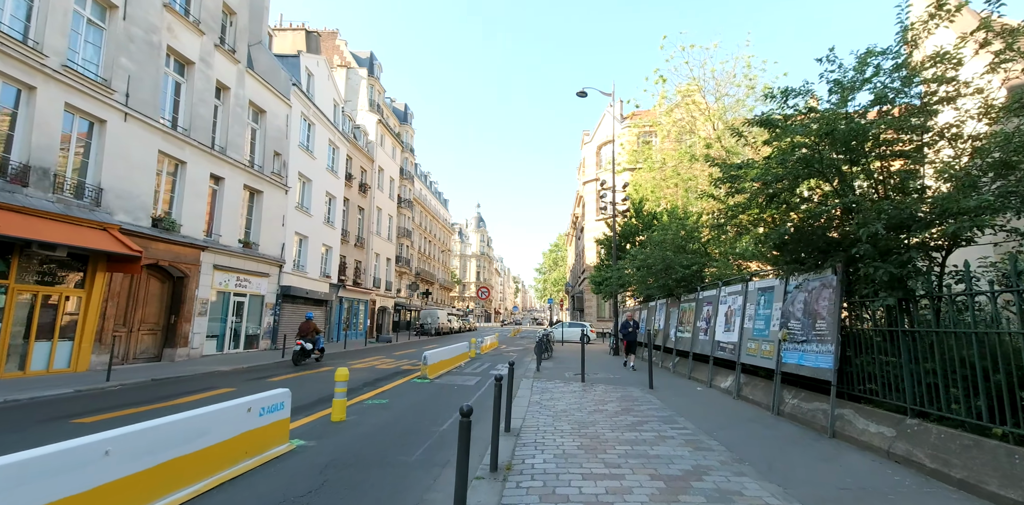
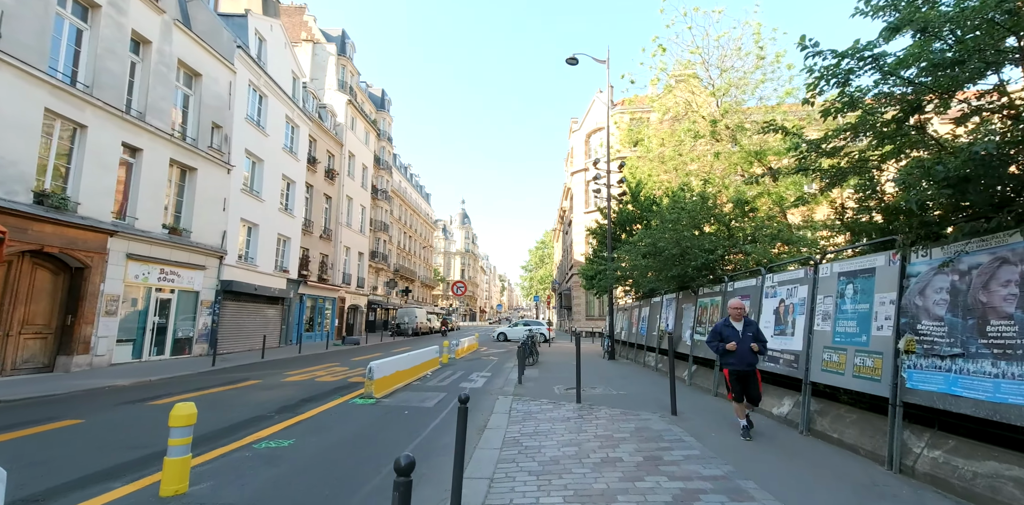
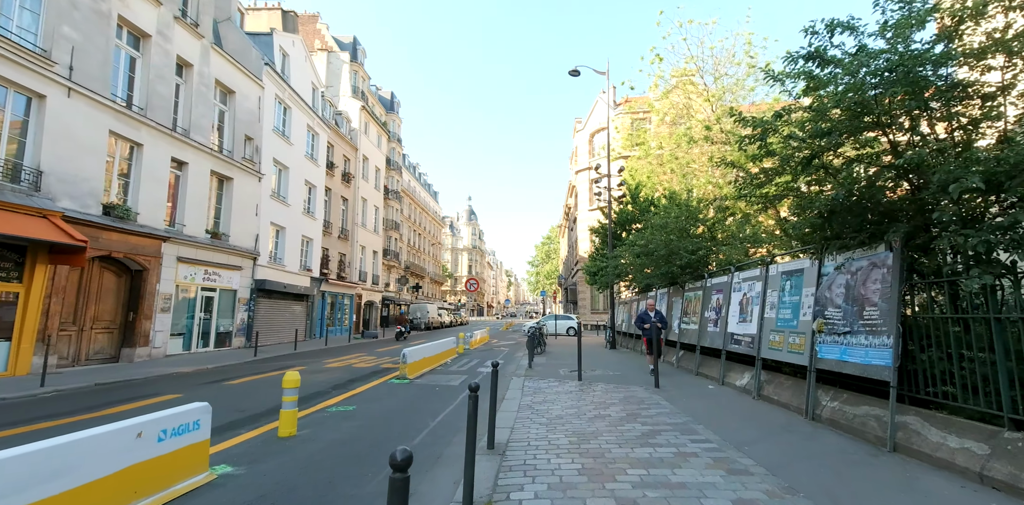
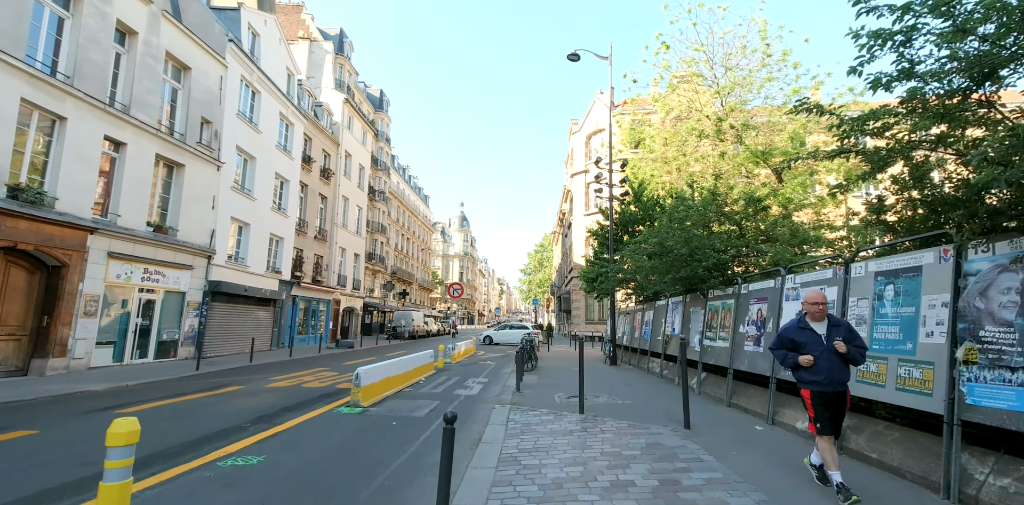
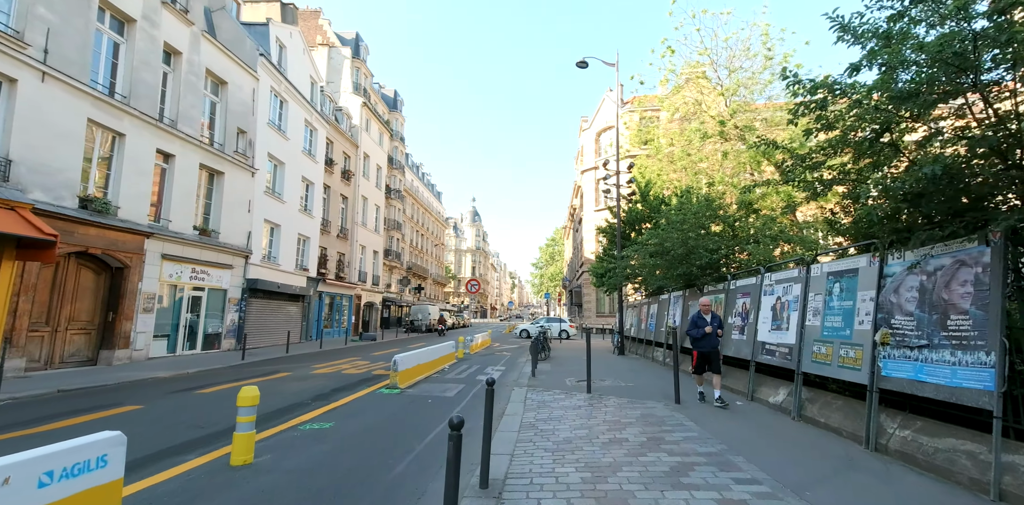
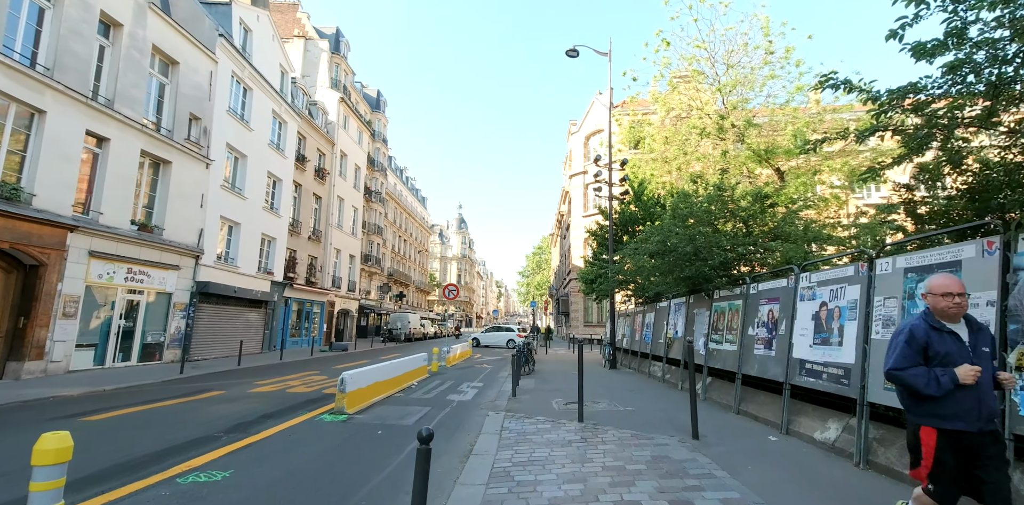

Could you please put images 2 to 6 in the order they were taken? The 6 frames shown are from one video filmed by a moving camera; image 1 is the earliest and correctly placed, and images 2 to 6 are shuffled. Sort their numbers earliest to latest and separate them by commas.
3, 5, 2, 4, 6
